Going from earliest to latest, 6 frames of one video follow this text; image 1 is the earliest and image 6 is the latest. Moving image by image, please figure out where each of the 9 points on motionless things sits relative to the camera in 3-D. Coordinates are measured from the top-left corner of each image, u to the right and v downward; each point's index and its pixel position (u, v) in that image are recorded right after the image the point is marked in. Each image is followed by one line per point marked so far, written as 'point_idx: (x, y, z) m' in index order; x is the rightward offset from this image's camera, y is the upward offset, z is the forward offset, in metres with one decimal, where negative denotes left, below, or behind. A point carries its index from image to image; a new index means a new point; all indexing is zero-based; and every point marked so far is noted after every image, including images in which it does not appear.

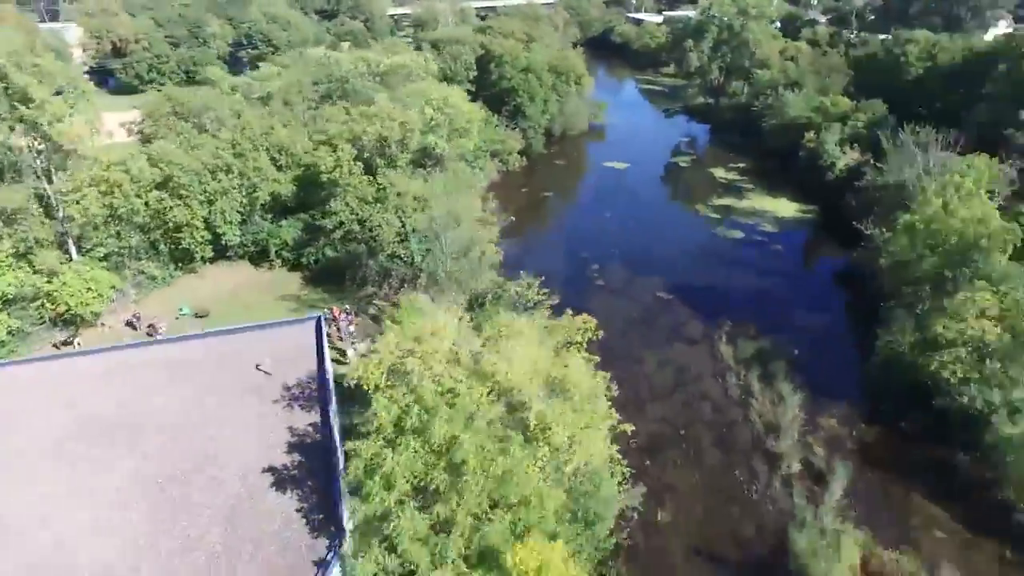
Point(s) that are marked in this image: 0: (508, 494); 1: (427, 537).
0: (0.0, -3.1, +11.0) m
1: (-1.1, -3.5, +10.5) m
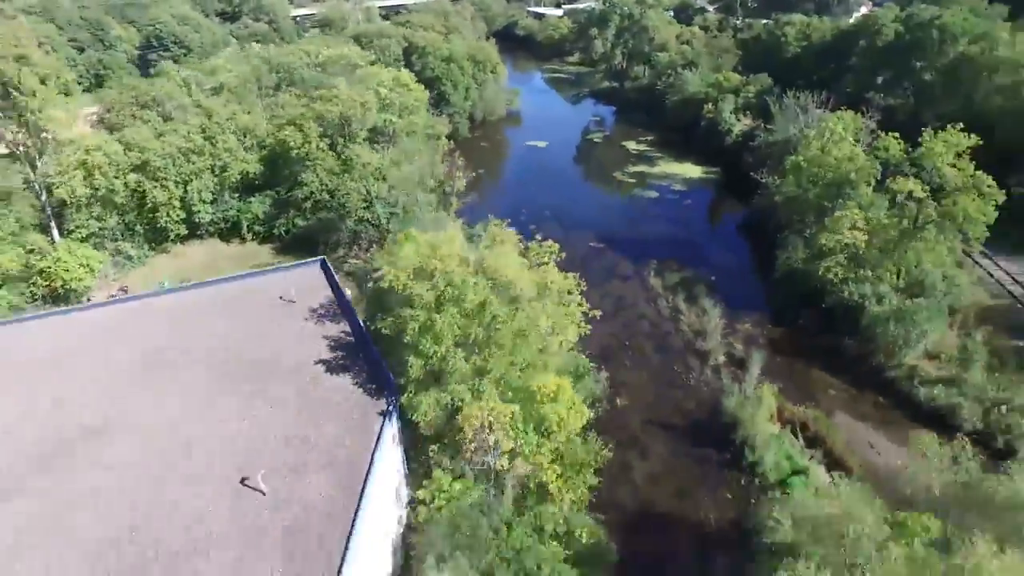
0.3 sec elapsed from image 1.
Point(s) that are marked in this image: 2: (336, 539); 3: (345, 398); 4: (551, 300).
0: (+0.2, -1.3, +14.6) m
1: (-0.8, -1.8, +13.9) m
2: (-2.7, -3.6, +11.3) m
3: (-3.3, -2.1, +14.4) m
4: (+0.9, -0.4, +16.6) m
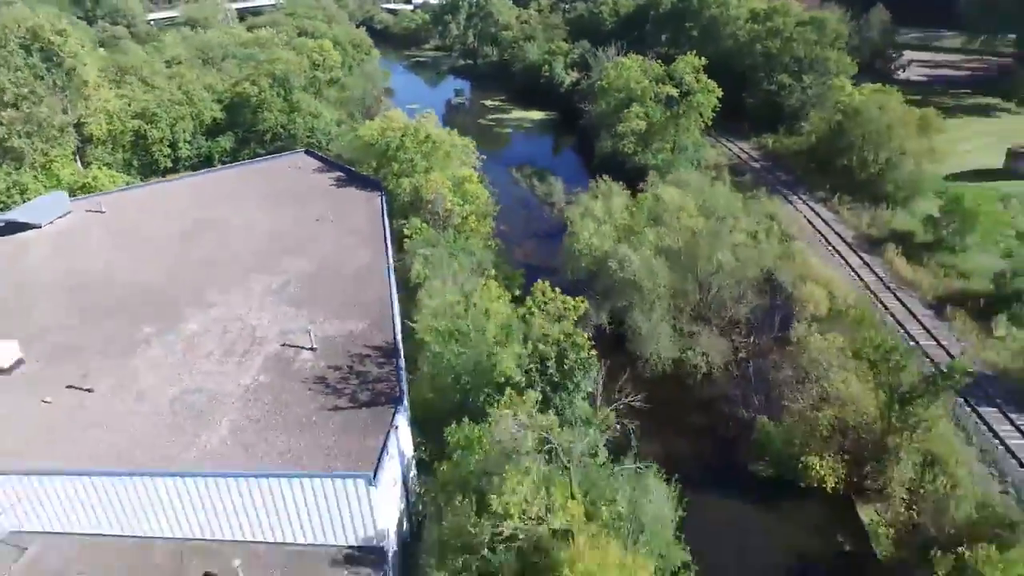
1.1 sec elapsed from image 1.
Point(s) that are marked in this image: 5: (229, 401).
0: (-2.3, +4.6, +26.8) m
1: (-3.1, +4.0, +25.9) m
2: (-4.3, +1.9, +23.0) m
3: (-5.6, +3.4, +25.9) m
4: (-2.1, +5.5, +28.8) m
5: (-5.6, -2.2, +14.4) m
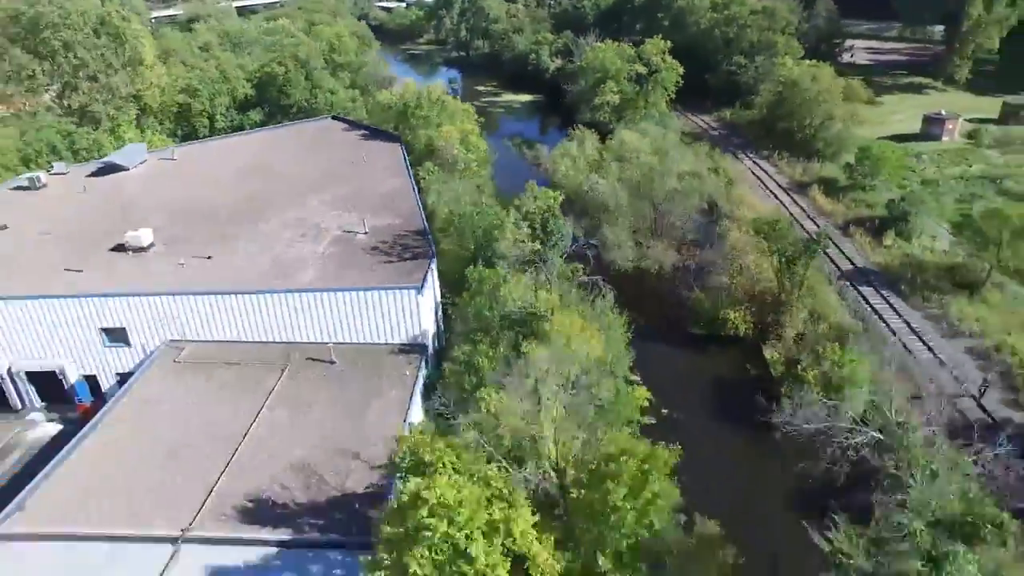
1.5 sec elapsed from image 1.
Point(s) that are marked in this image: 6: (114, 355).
0: (-2.5, +7.6, +32.9) m
1: (-3.4, +7.0, +32.0) m
2: (-4.5, +4.9, +29.1) m
3: (-5.8, +6.3, +32.0) m
4: (-2.4, +8.5, +35.0) m
5: (-5.6, +0.8, +20.4) m
6: (-10.6, -1.7, +19.4) m
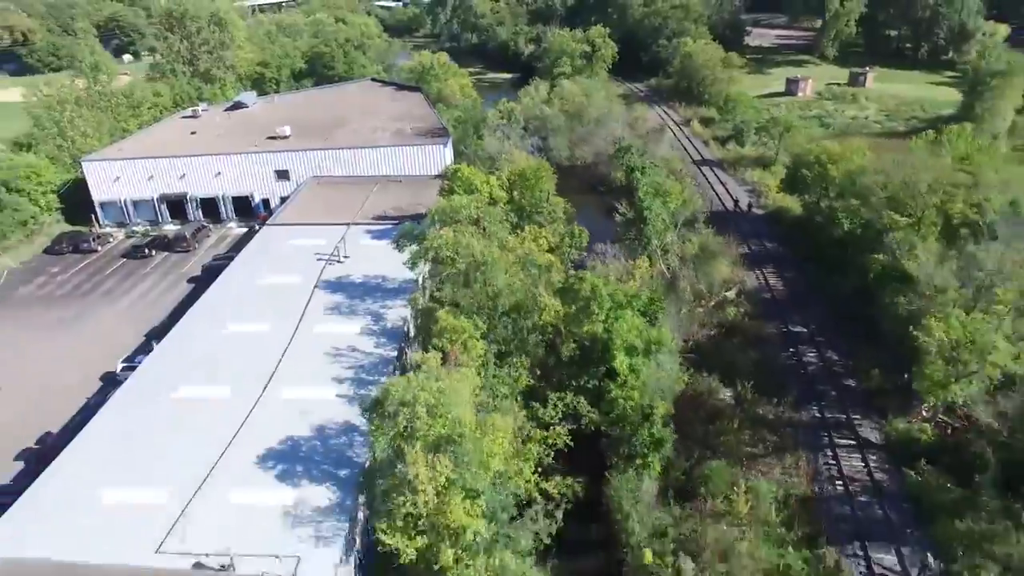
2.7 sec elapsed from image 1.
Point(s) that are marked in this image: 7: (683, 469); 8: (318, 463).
0: (-3.8, +14.4, +49.8) m
1: (-4.6, +13.8, +48.9) m
2: (-5.7, +11.7, +46.0) m
3: (-7.1, +13.1, +48.9) m
4: (-3.7, +15.3, +51.9) m
5: (-6.6, +7.6, +37.3) m
6: (-11.6, +5.1, +36.2) m
7: (+4.2, -4.4, +17.3) m
8: (-4.2, -3.8, +15.6) m
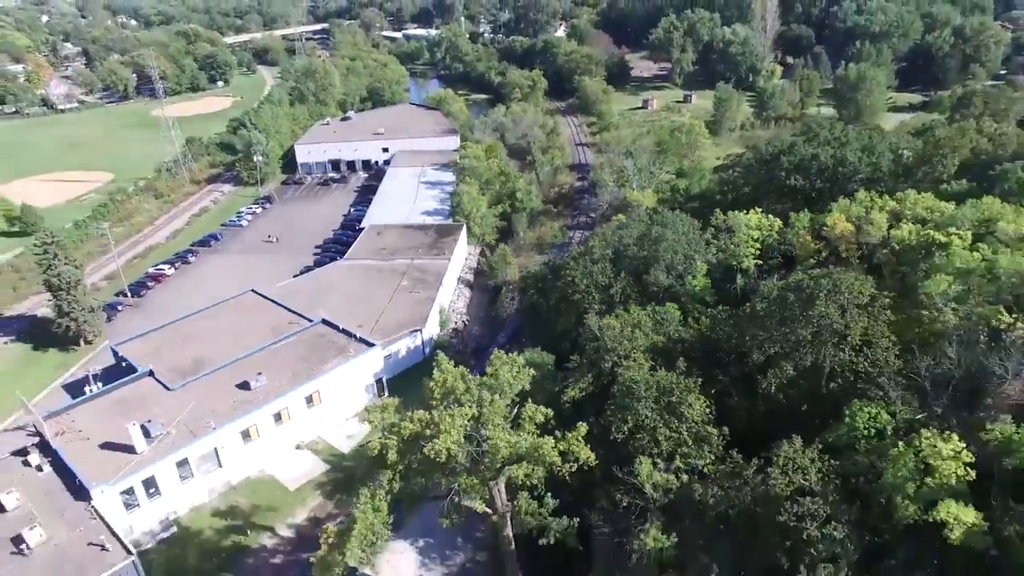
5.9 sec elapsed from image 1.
0: (-7.1, +24.0, +94.2) m
1: (-7.9, +23.4, +93.3) m
2: (-8.8, +21.4, +90.4) m
3: (-10.3, +22.7, +93.2) m
4: (-7.1, +24.9, +96.3) m
5: (-9.5, +17.3, +81.6) m
6: (-14.3, +14.8, +80.3) m
7: (+2.0, +5.7, +61.8) m
8: (-6.4, +6.2, +59.8) m
